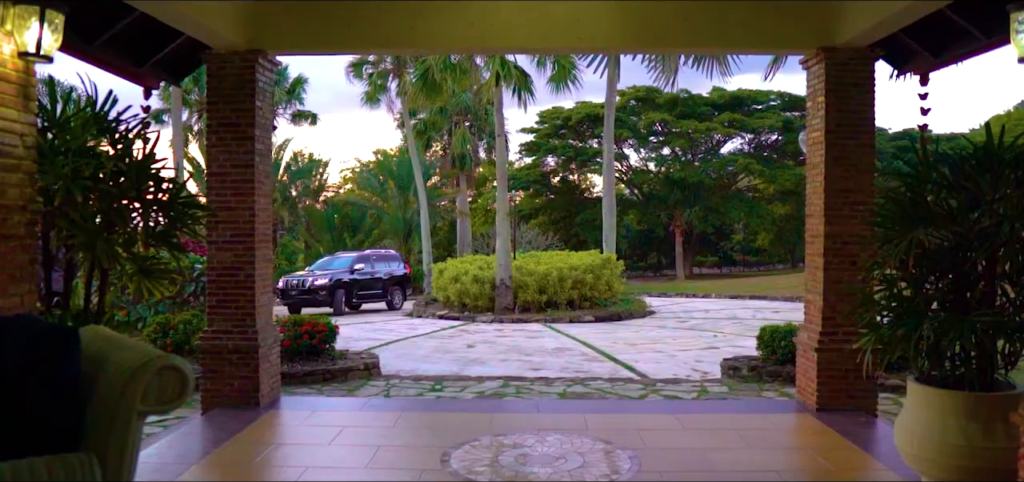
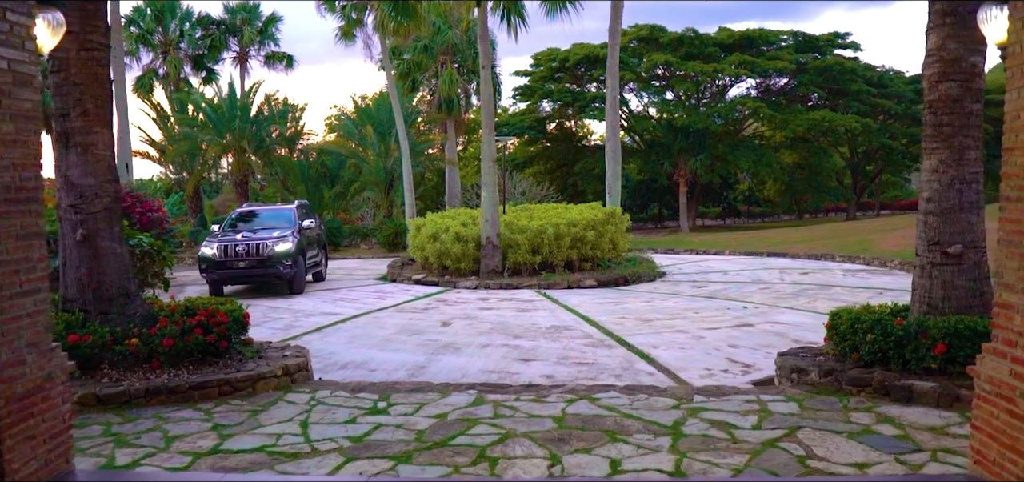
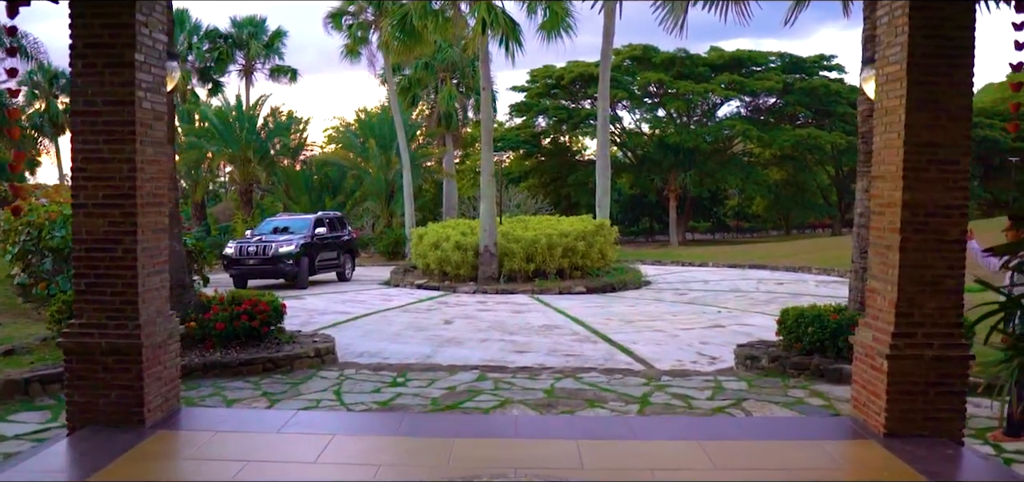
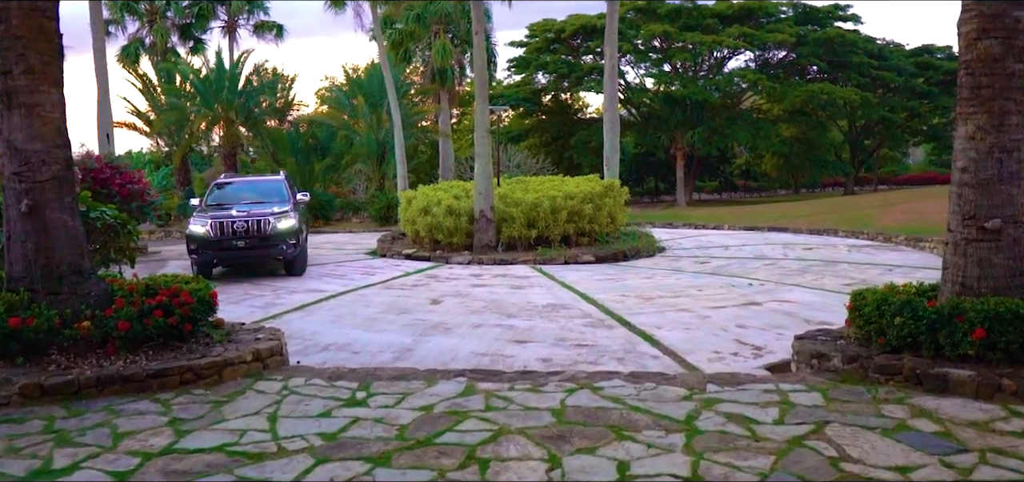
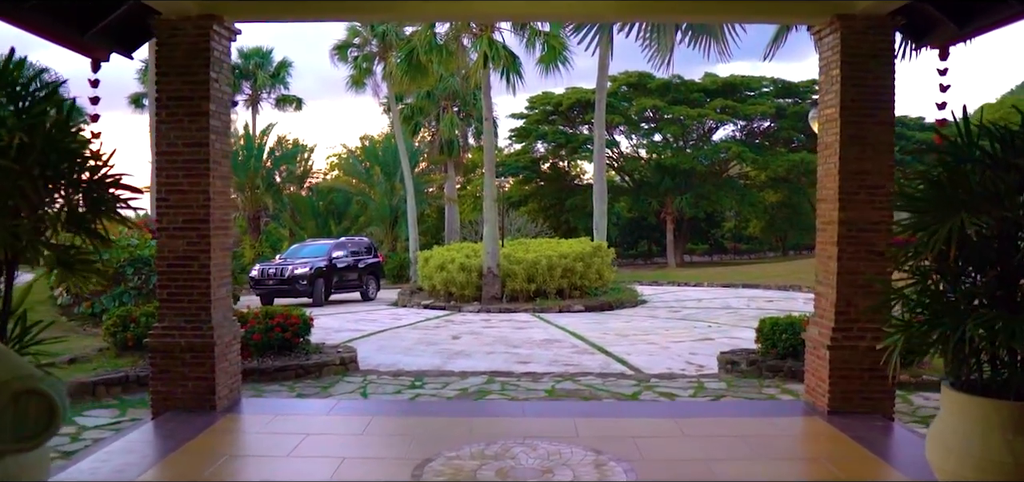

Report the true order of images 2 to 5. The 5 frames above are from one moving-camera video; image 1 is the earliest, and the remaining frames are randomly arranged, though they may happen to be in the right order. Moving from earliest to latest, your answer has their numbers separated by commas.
5, 3, 2, 4
